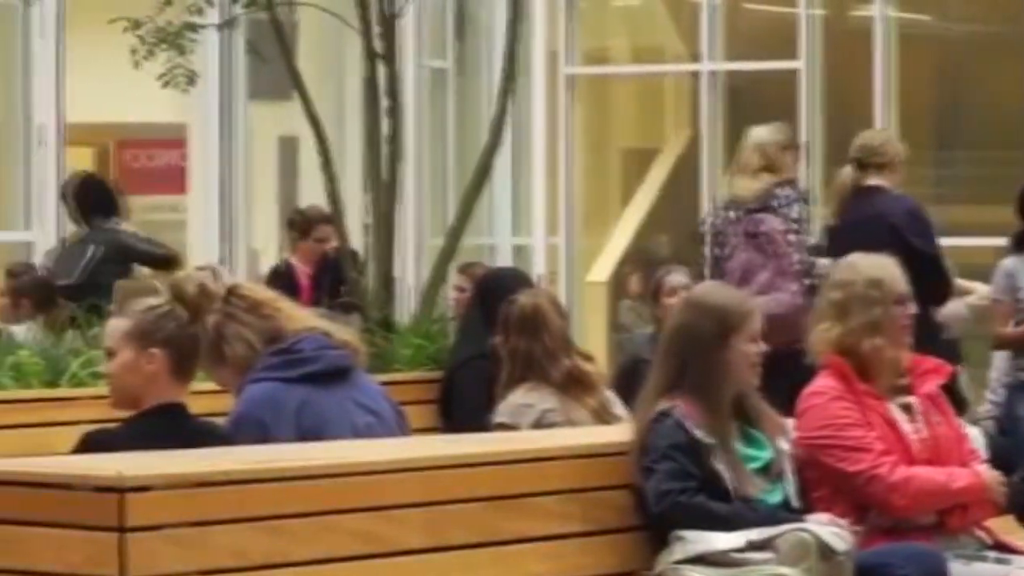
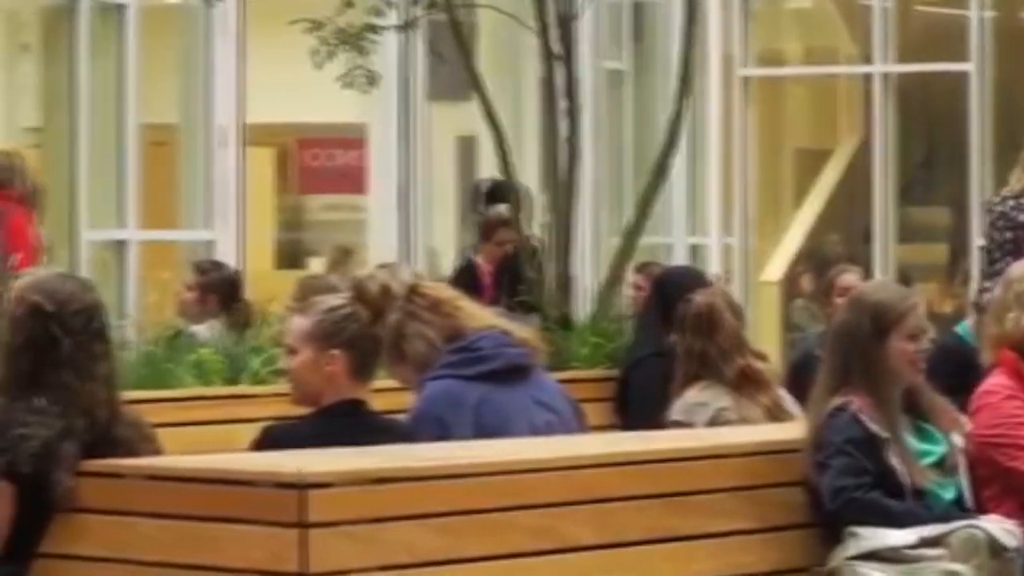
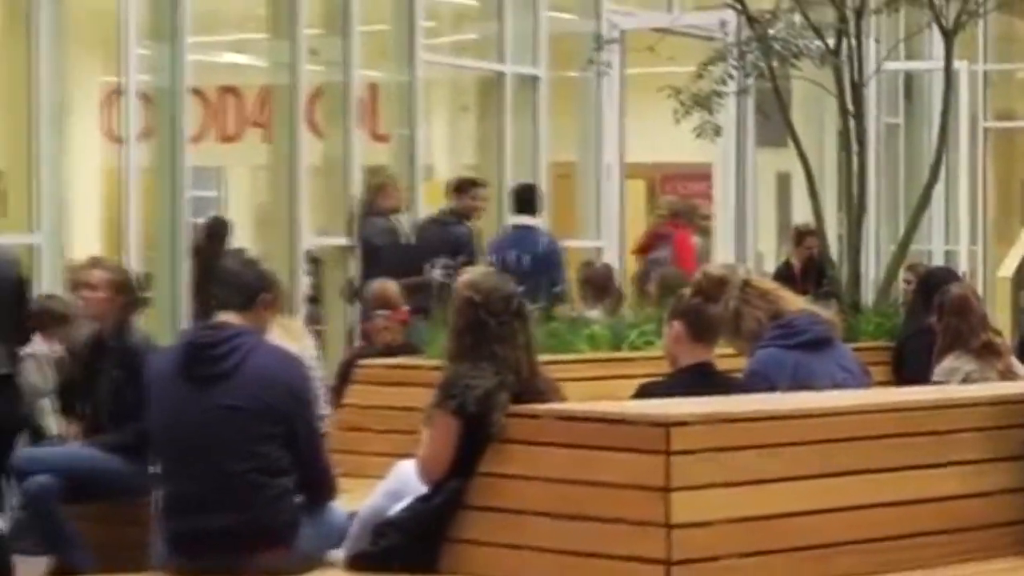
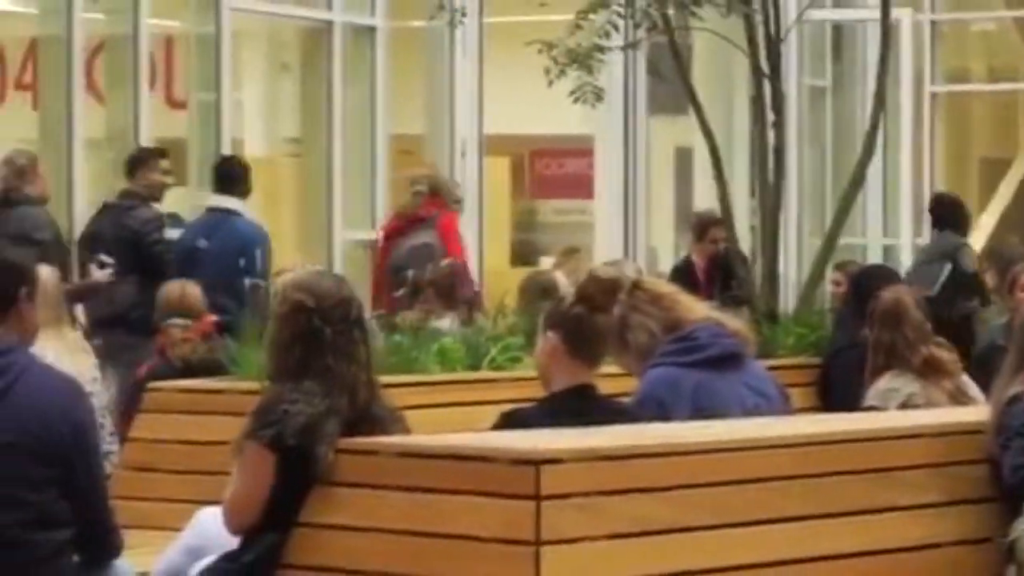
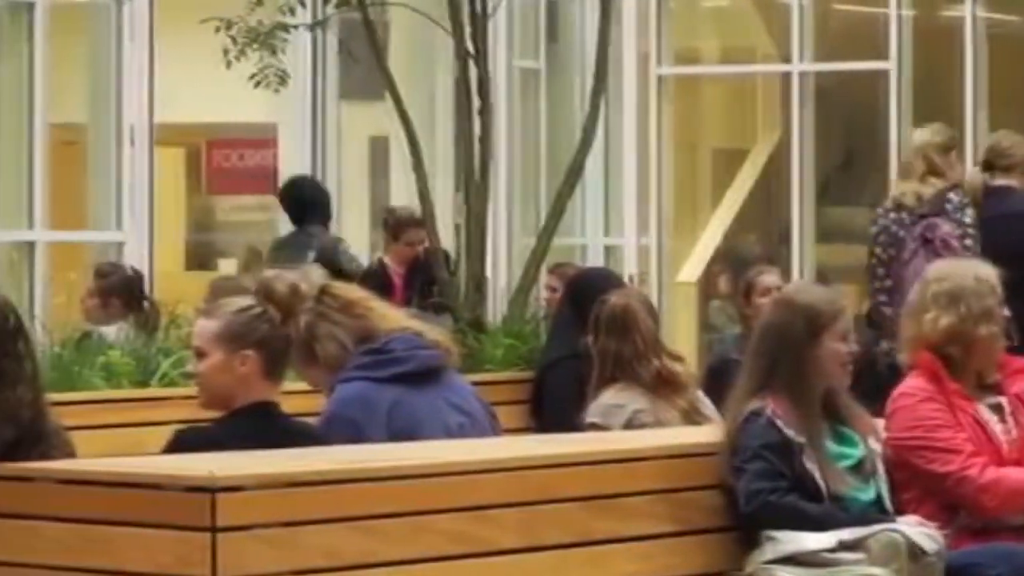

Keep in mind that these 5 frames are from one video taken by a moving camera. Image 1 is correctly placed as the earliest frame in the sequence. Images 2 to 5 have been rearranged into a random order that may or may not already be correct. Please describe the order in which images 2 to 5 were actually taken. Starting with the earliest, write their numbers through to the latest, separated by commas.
5, 2, 4, 3
